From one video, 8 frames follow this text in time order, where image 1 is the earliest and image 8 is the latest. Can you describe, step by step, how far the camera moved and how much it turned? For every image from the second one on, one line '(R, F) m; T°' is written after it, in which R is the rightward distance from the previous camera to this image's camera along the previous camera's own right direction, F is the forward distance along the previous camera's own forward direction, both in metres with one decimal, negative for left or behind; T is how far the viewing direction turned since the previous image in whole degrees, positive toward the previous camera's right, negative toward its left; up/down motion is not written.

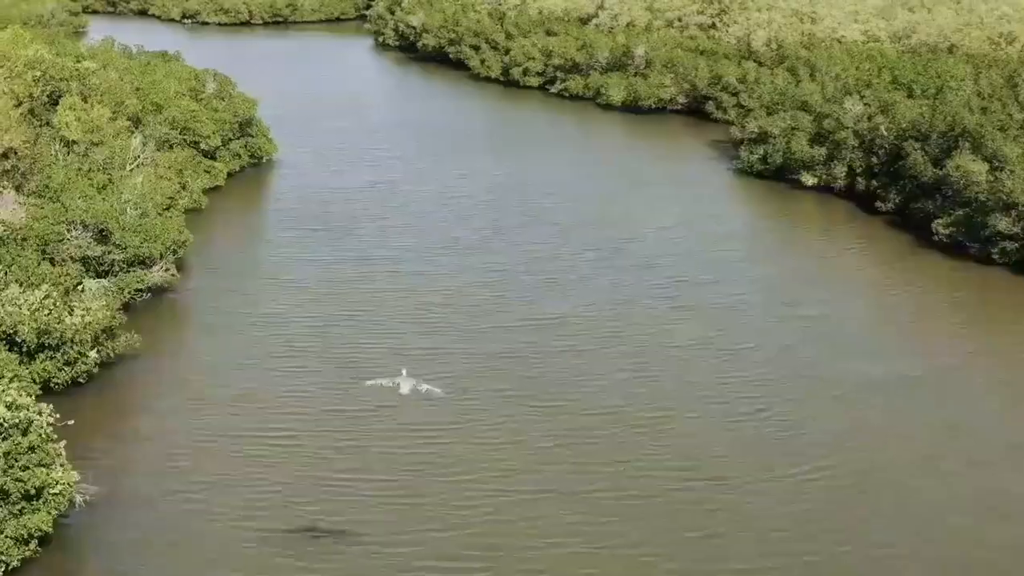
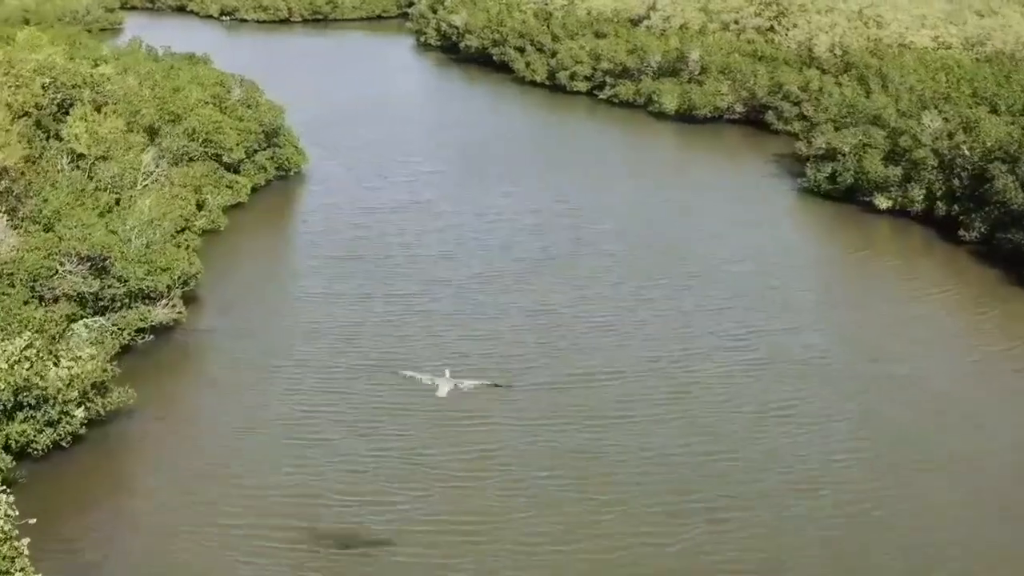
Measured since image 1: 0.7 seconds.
(-0.1, +3.4) m; -1°
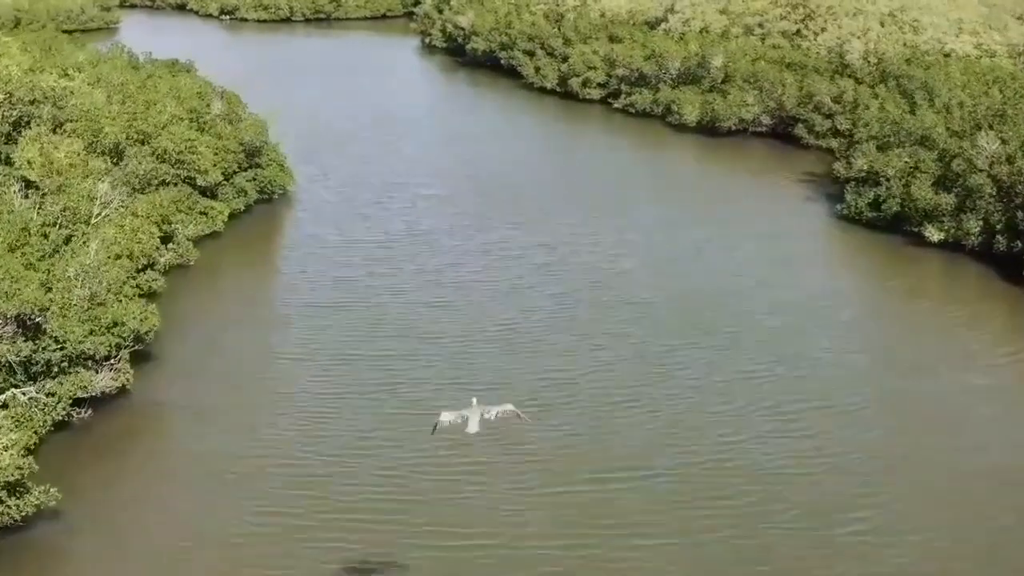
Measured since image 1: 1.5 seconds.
(+0.1, +4.1) m; 0°
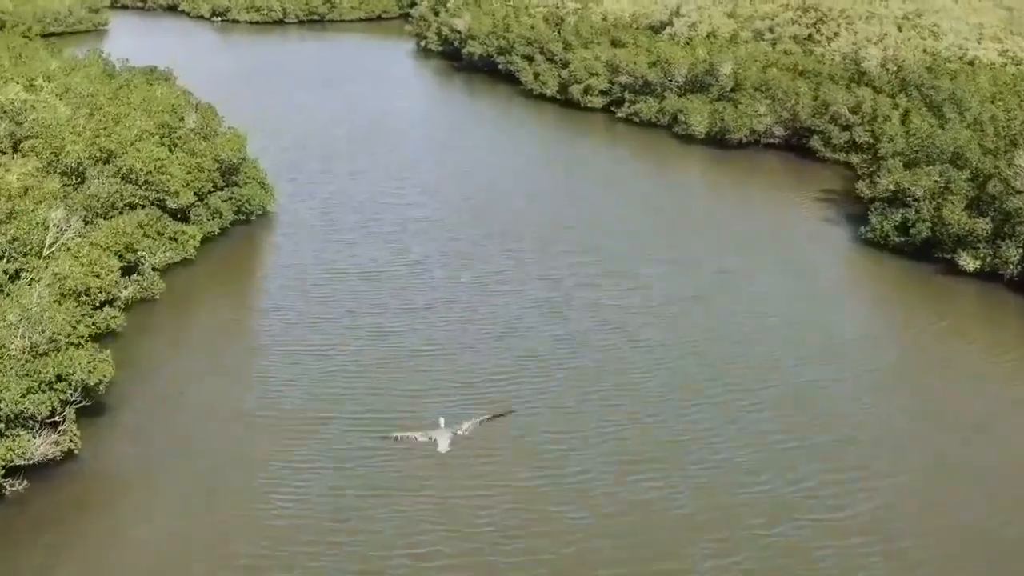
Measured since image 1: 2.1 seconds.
(0.0, +2.9) m; 0°
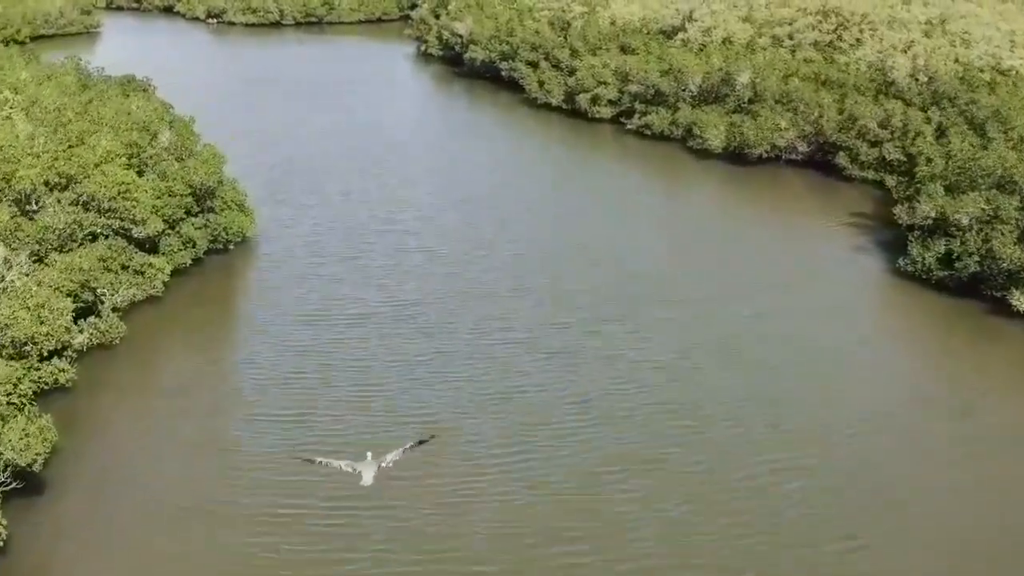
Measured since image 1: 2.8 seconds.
(0.0, +3.2) m; 0°
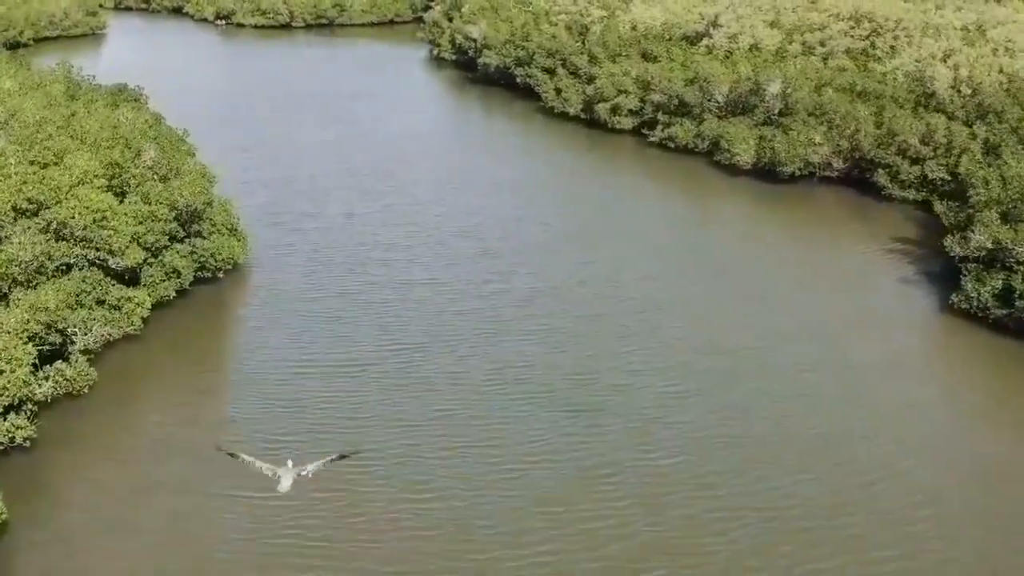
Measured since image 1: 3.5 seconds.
(0.0, +2.8) m; 0°
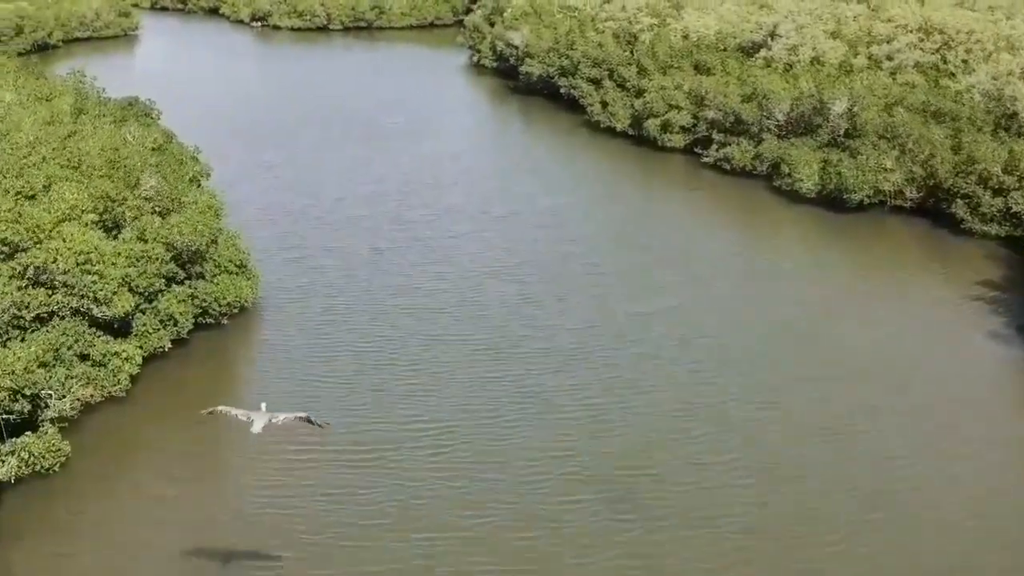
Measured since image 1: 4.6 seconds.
(0.0, +3.4) m; -1°
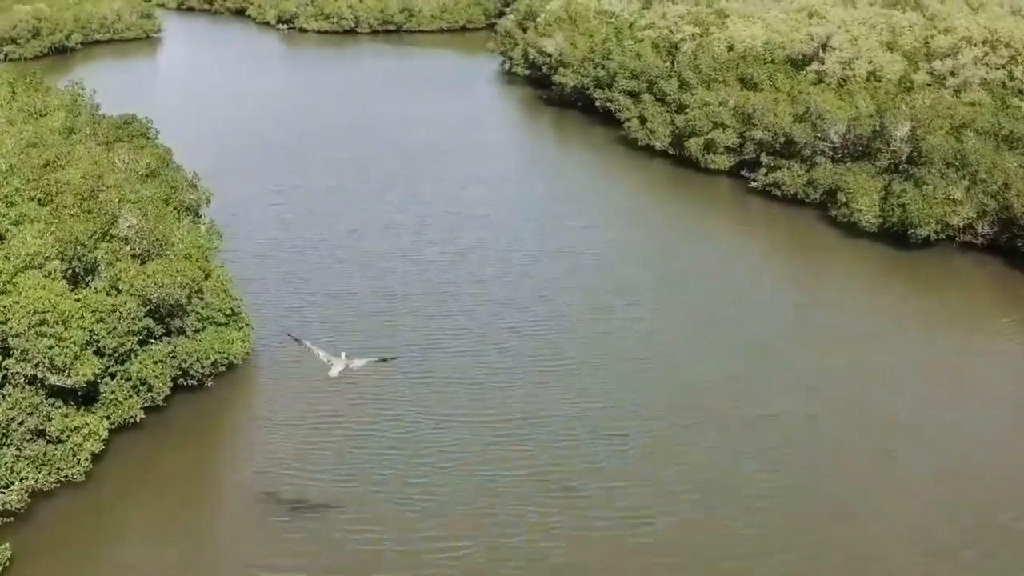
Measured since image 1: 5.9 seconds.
(+0.1, +3.5) m; -1°
